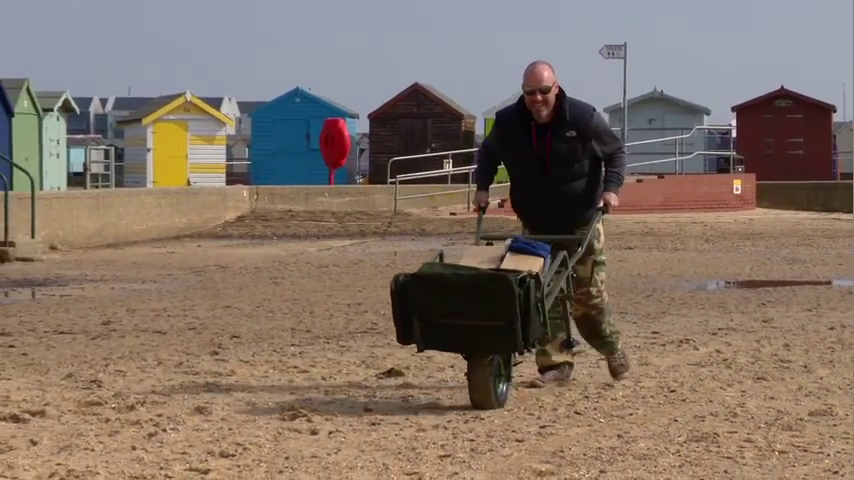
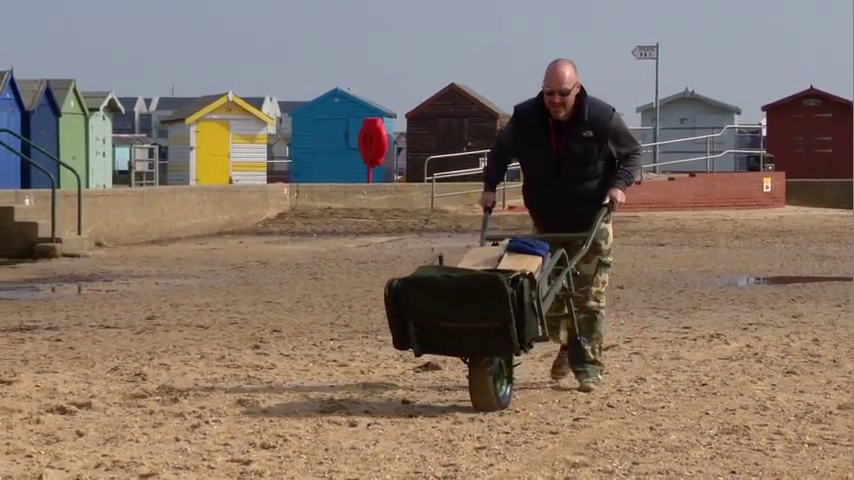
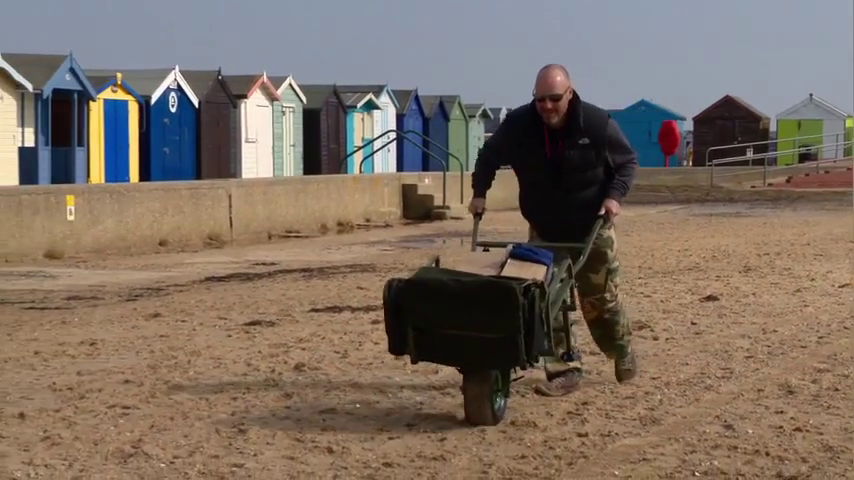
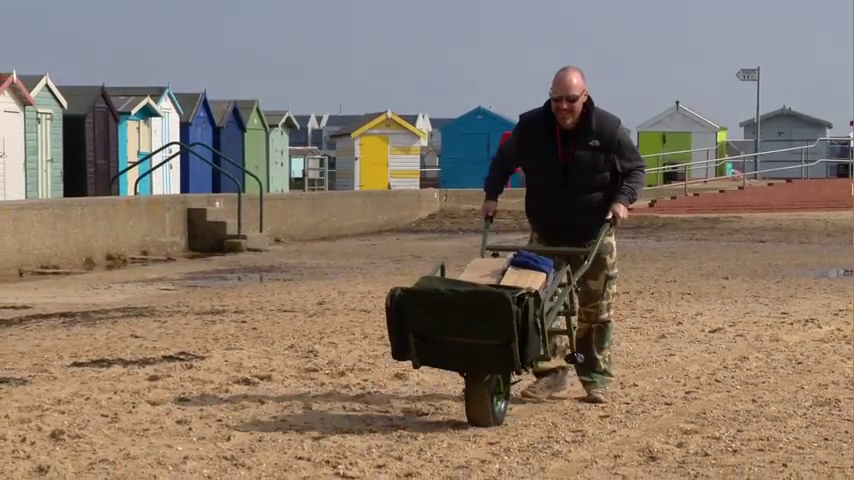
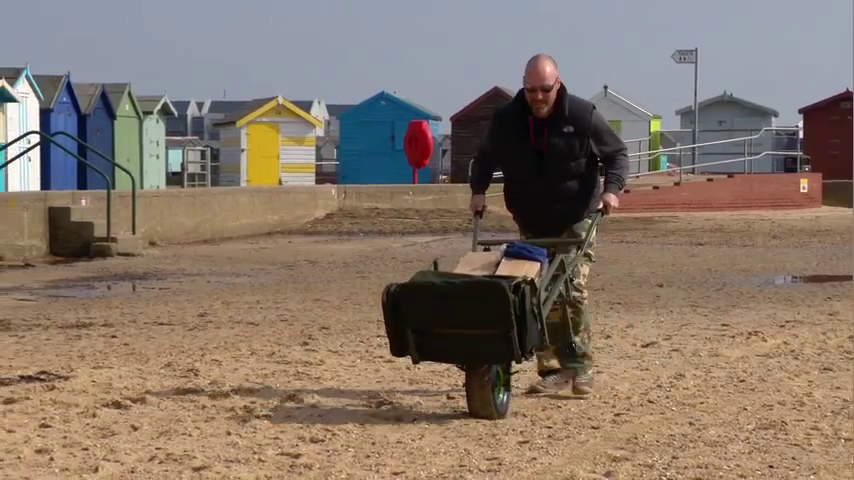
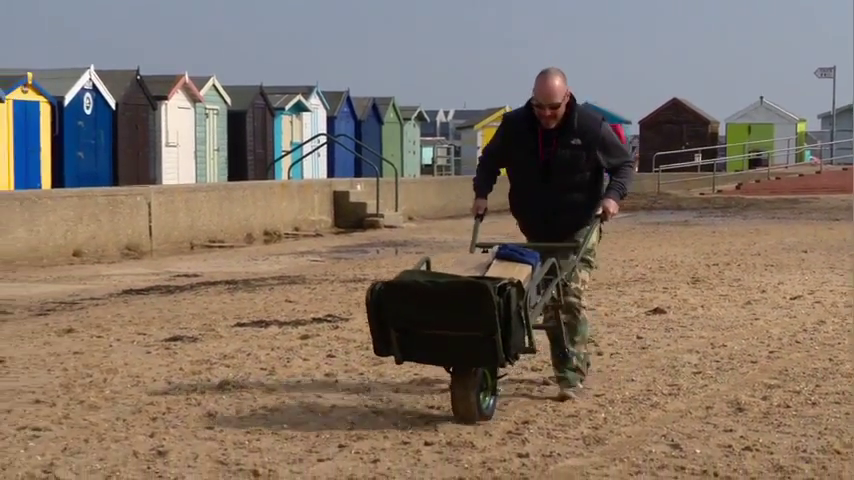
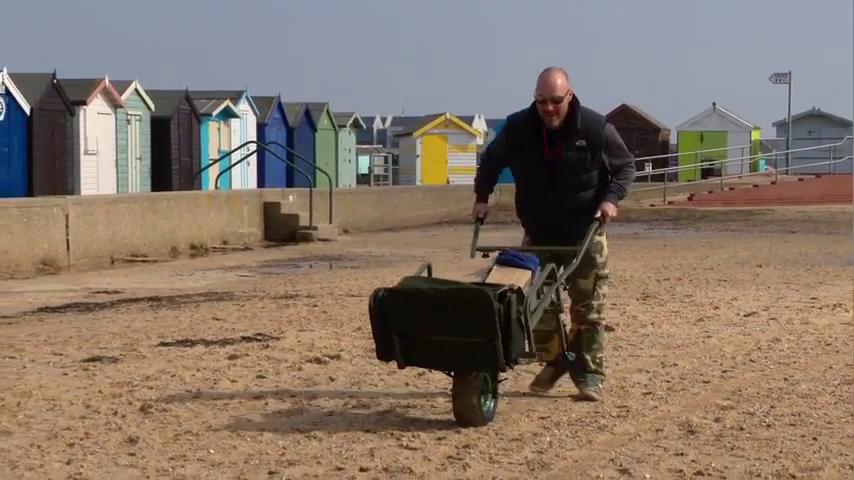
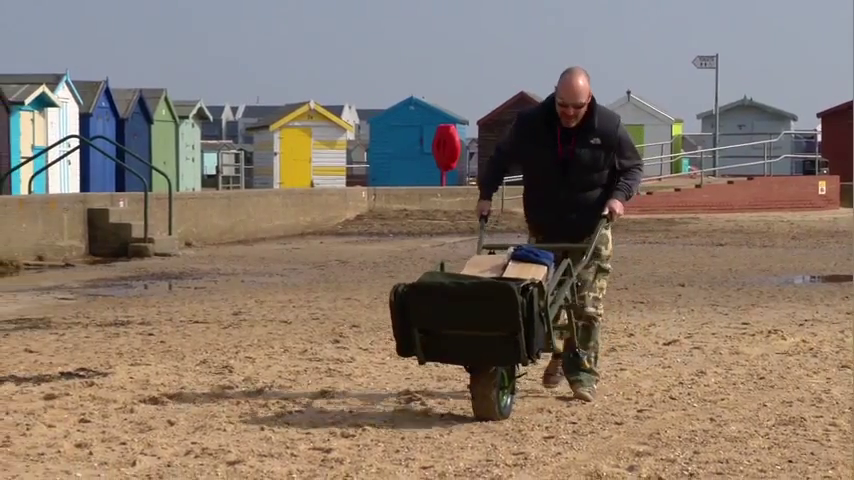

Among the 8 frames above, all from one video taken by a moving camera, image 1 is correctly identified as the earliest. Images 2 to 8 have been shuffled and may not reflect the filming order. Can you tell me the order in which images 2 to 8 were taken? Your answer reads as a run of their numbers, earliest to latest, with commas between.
2, 5, 8, 4, 7, 6, 3
